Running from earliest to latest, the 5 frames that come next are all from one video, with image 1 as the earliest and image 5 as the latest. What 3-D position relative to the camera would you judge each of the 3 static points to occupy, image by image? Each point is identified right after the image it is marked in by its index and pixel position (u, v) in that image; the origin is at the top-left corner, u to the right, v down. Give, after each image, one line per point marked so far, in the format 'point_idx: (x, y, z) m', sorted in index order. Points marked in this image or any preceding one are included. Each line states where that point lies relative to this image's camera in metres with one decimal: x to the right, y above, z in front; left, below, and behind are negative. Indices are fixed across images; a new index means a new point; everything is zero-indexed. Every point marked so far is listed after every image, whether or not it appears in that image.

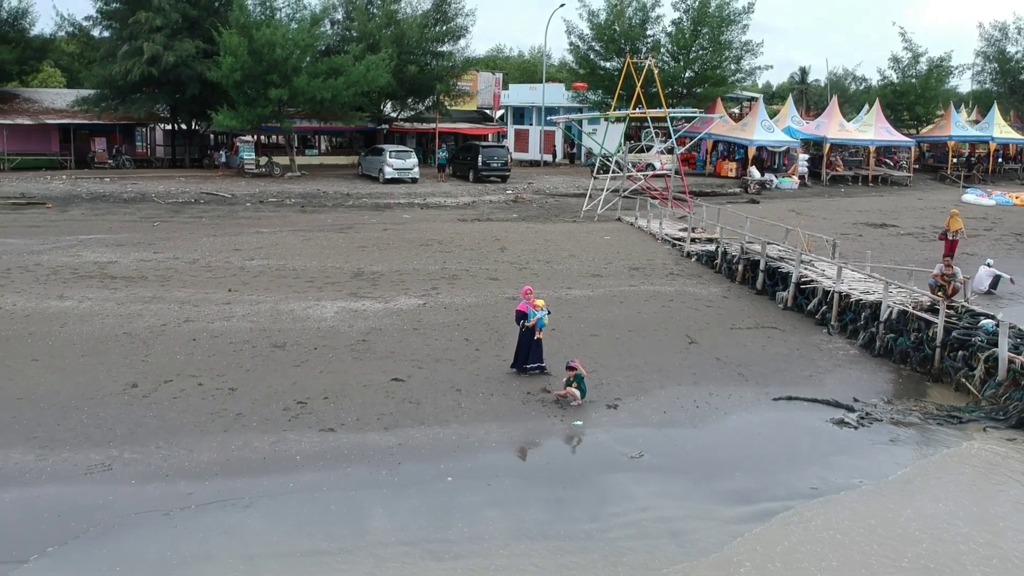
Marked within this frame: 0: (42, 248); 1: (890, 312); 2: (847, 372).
0: (-7.3, +0.7, +12.2) m
1: (+4.0, -0.3, +8.1) m
2: (+3.3, -0.8, +7.7) m
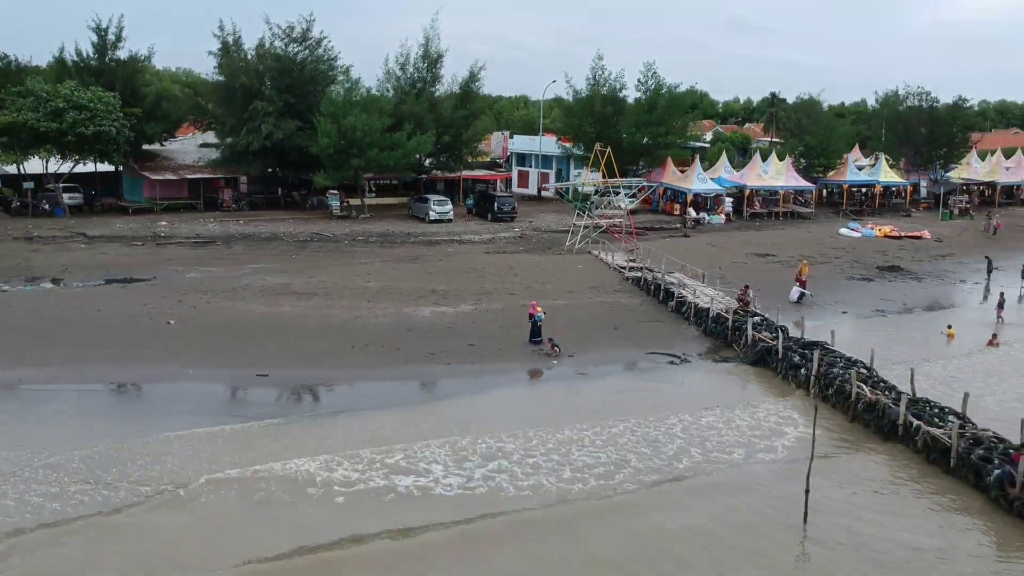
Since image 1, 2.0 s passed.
0: (-7.1, +0.4, +20.1) m
1: (+4.2, -0.5, +16.1) m
2: (+3.6, -1.1, +15.7) m
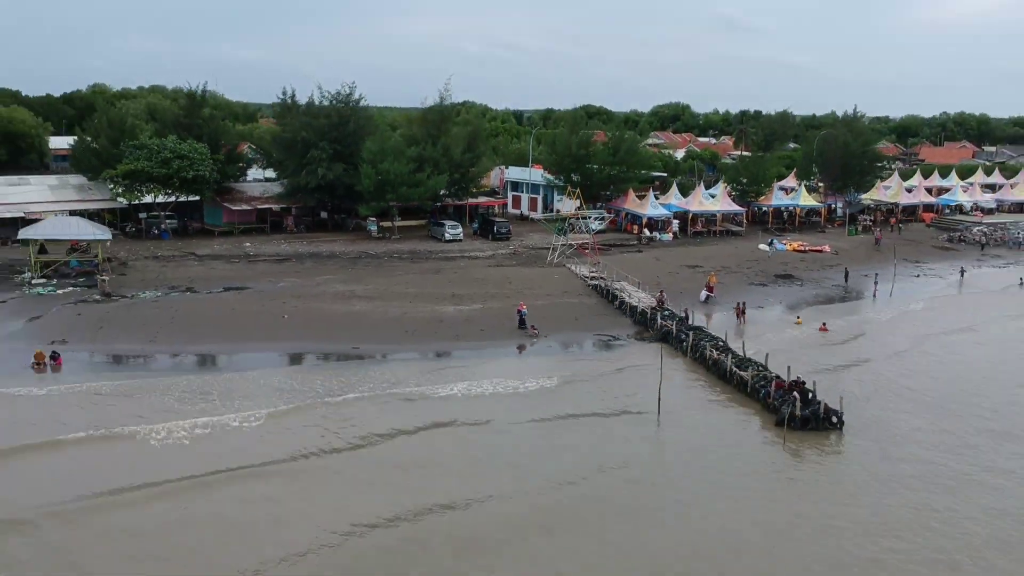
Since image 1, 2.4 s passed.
0: (-7.3, +0.2, +28.5) m
1: (+4.1, -0.7, +24.6) m
2: (+3.5, -1.3, +24.2) m
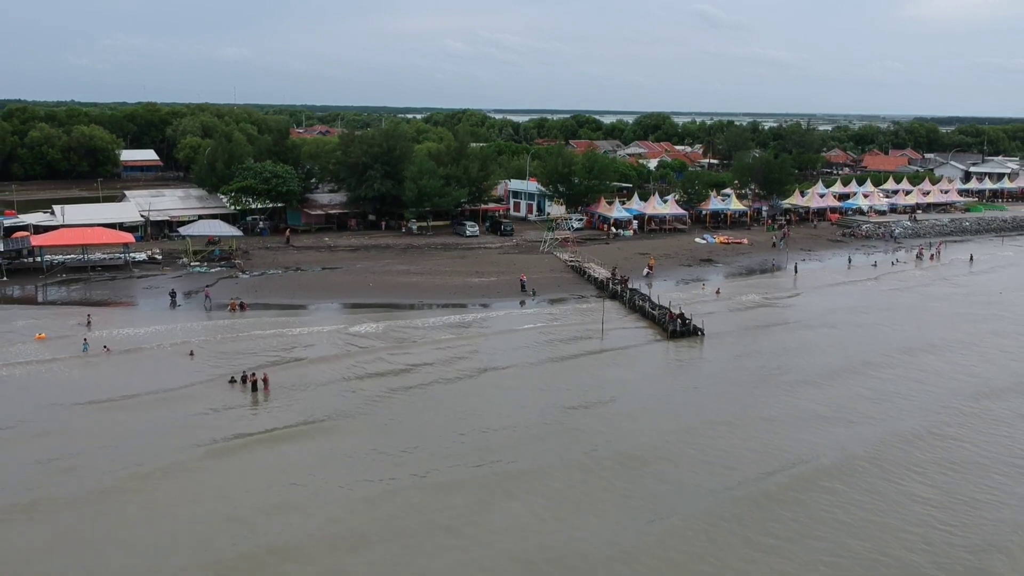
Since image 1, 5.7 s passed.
0: (-7.1, +1.3, +41.8) m
1: (+4.3, +0.4, +37.9) m
2: (+3.7, -0.2, +37.5) m
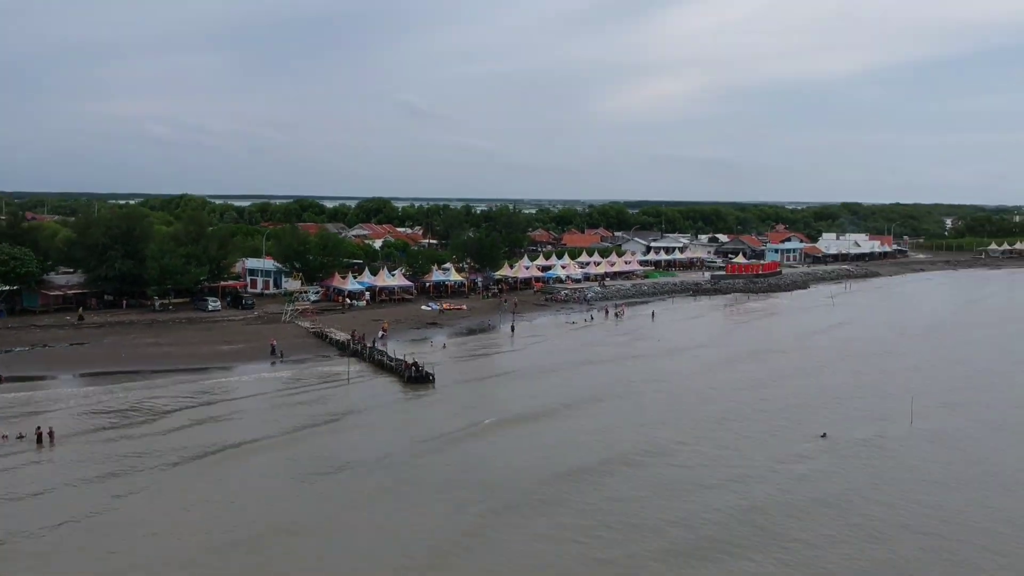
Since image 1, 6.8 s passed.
0: (-22.1, -3.0, +44.9) m
1: (-10.1, -3.1, +44.9) m
2: (-10.5, -3.6, +44.3) m
